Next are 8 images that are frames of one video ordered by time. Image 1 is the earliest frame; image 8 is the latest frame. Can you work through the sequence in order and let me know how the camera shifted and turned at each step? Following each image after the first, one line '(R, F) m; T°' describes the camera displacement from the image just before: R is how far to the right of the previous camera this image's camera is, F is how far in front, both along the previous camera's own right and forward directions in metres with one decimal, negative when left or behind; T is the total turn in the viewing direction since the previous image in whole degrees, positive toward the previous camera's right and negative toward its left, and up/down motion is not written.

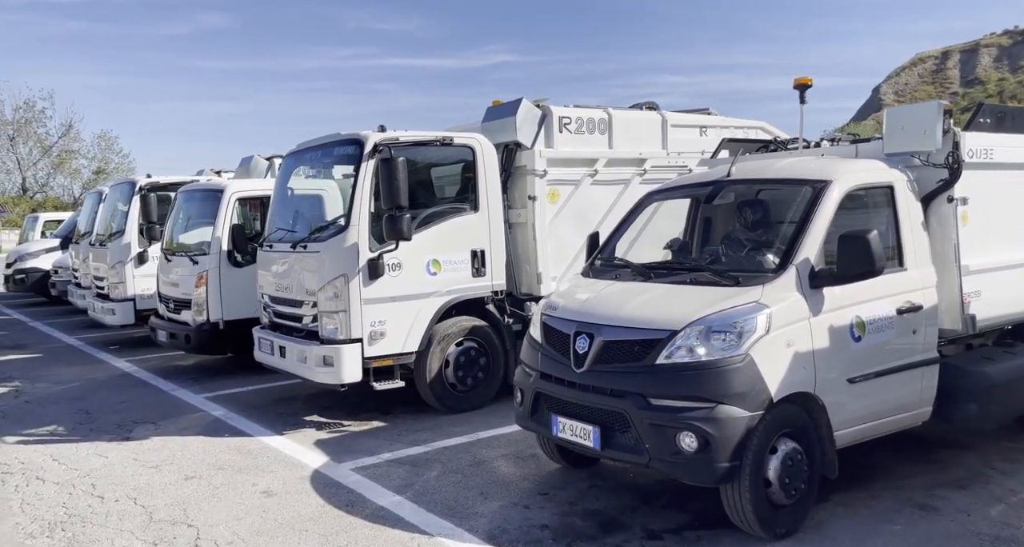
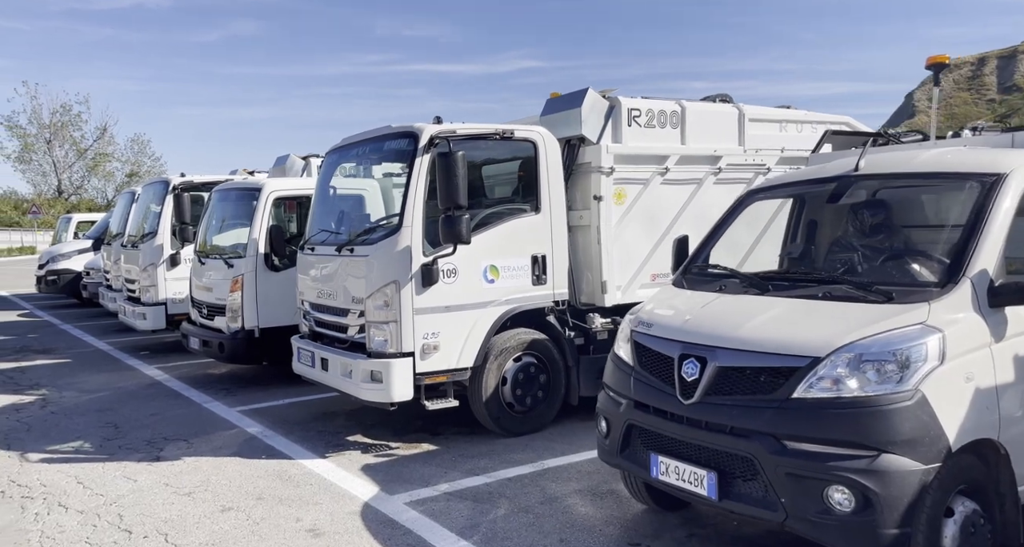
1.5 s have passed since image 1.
(-0.3, +0.7) m; -2°
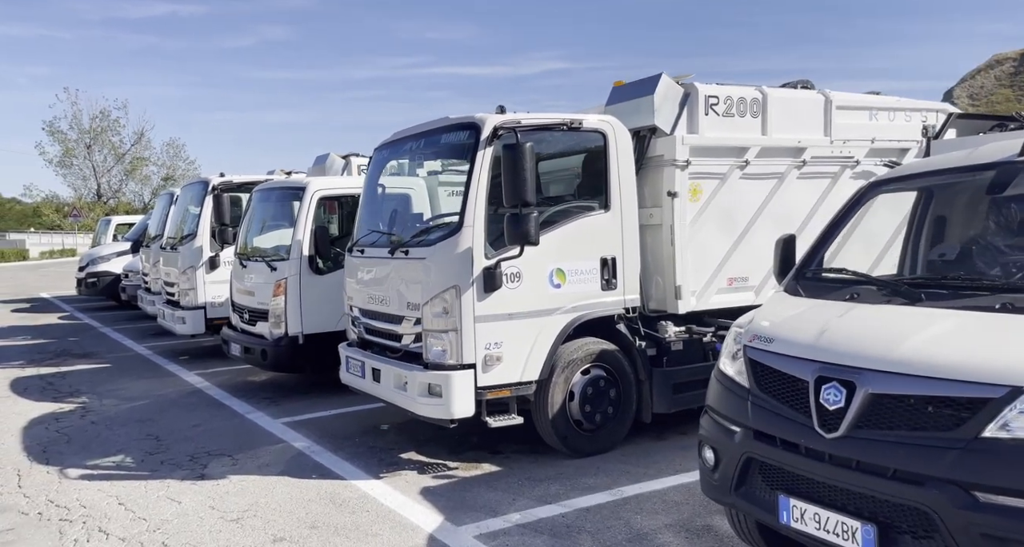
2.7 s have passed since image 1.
(-0.3, +0.6) m; -2°
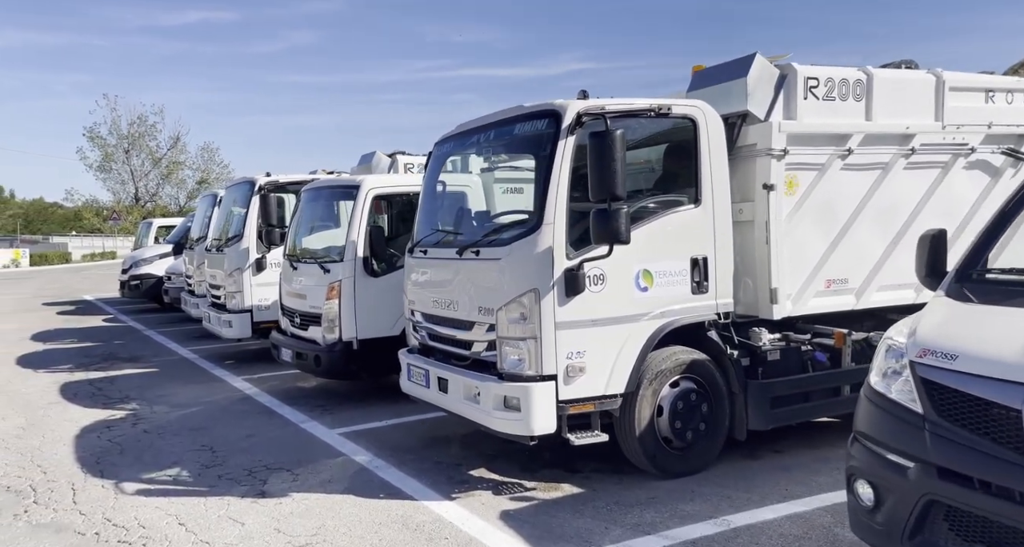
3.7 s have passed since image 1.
(-0.3, +0.6) m; -2°
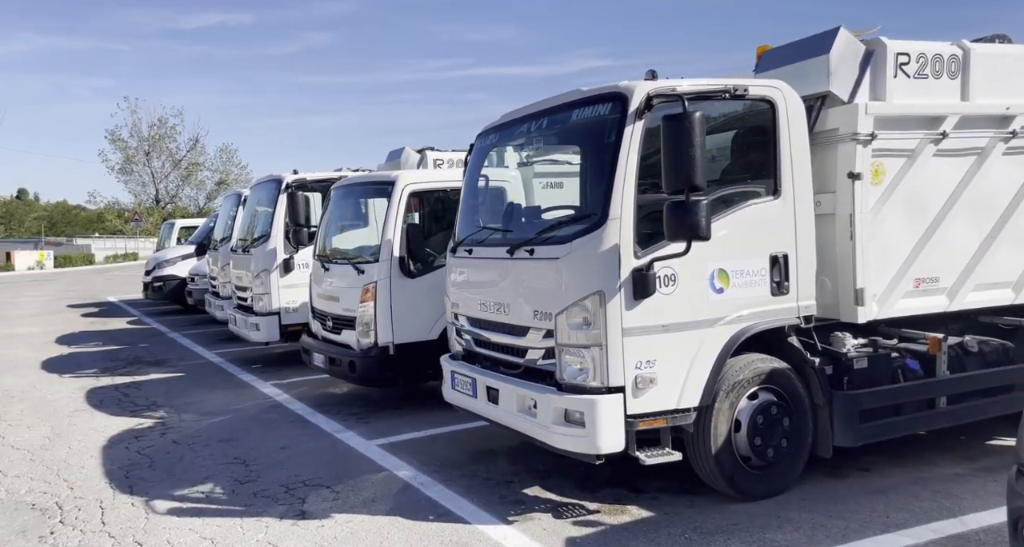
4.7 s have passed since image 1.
(-0.3, +0.5) m; -1°
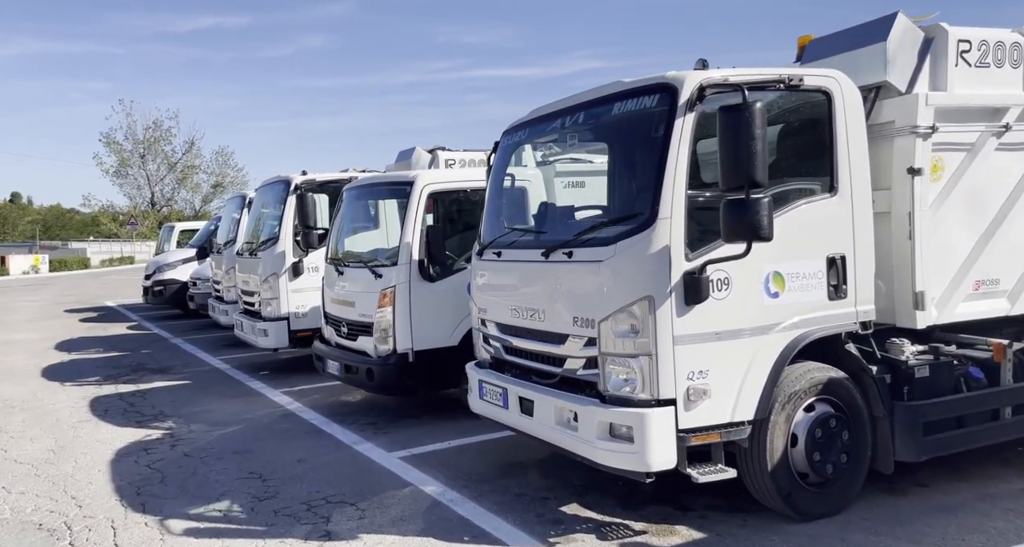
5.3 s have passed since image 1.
(-0.3, +0.3) m; 0°
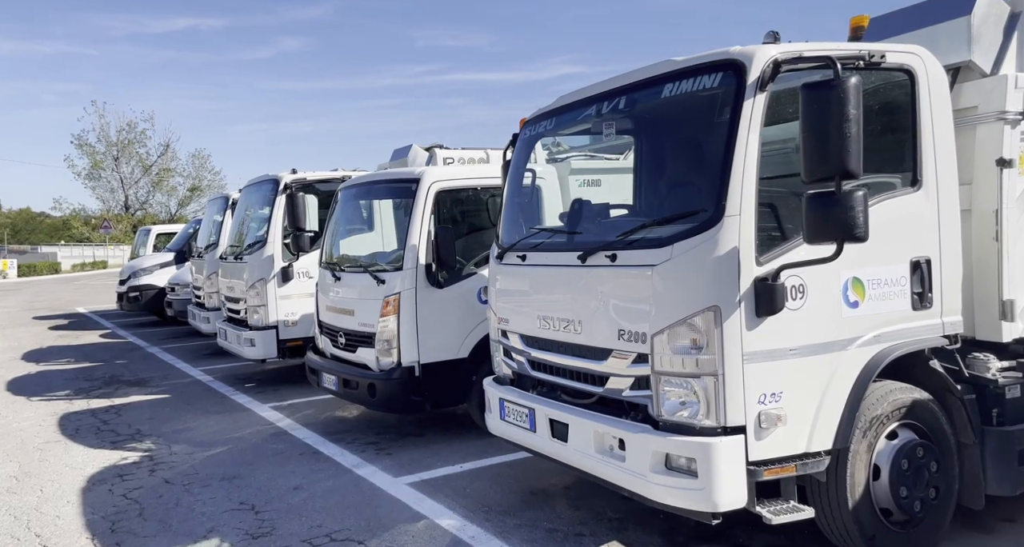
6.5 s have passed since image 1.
(-0.3, +0.7) m; +1°
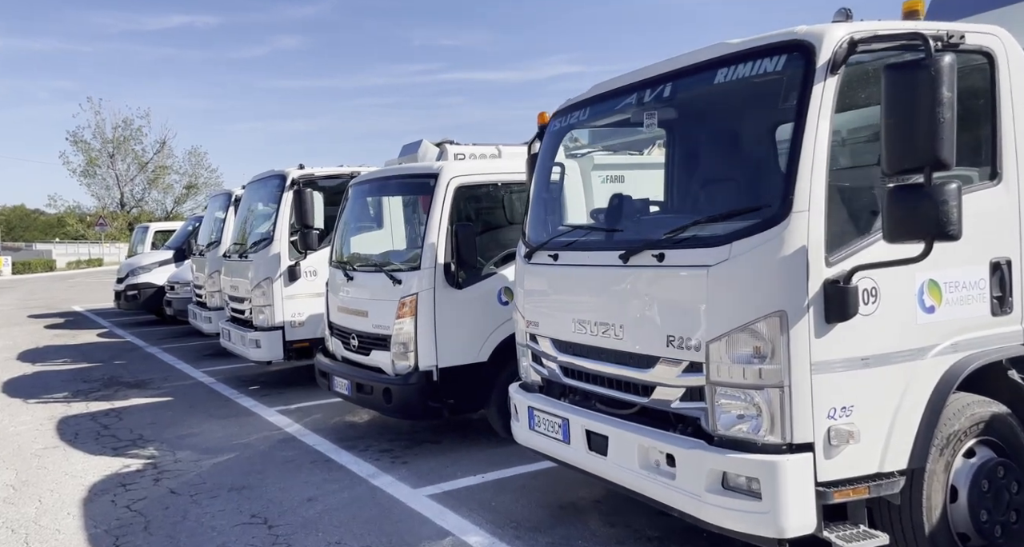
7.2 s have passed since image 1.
(-0.2, +0.4) m; 0°
